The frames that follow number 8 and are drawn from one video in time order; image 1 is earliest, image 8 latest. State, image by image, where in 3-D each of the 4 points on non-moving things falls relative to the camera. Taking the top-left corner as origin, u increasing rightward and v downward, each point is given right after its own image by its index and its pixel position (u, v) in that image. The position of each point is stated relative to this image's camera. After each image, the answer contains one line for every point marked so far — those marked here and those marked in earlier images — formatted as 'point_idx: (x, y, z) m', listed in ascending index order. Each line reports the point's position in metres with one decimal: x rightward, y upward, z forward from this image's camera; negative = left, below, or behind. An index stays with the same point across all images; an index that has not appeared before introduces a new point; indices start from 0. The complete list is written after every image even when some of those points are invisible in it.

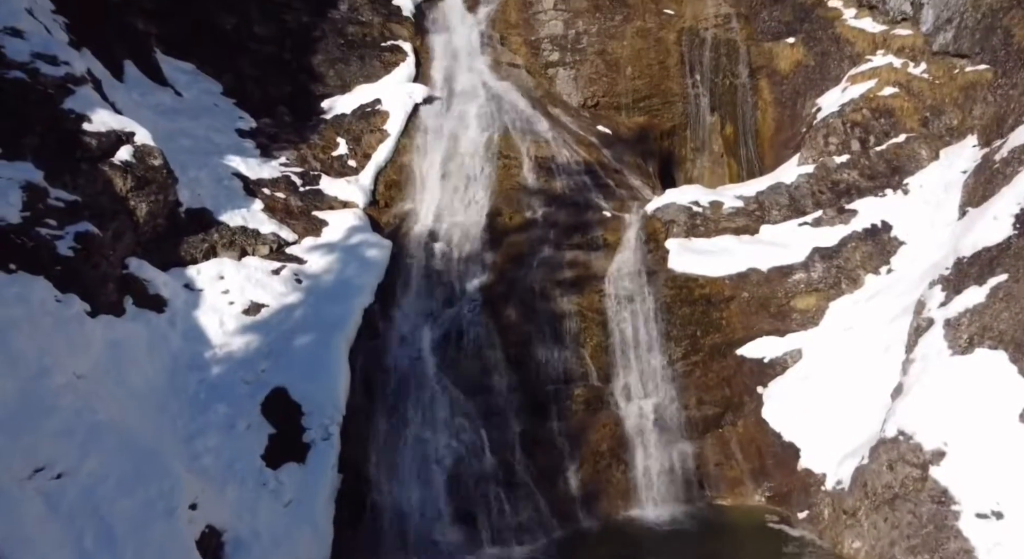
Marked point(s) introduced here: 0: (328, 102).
0: (-4.5, +4.3, +19.9) m
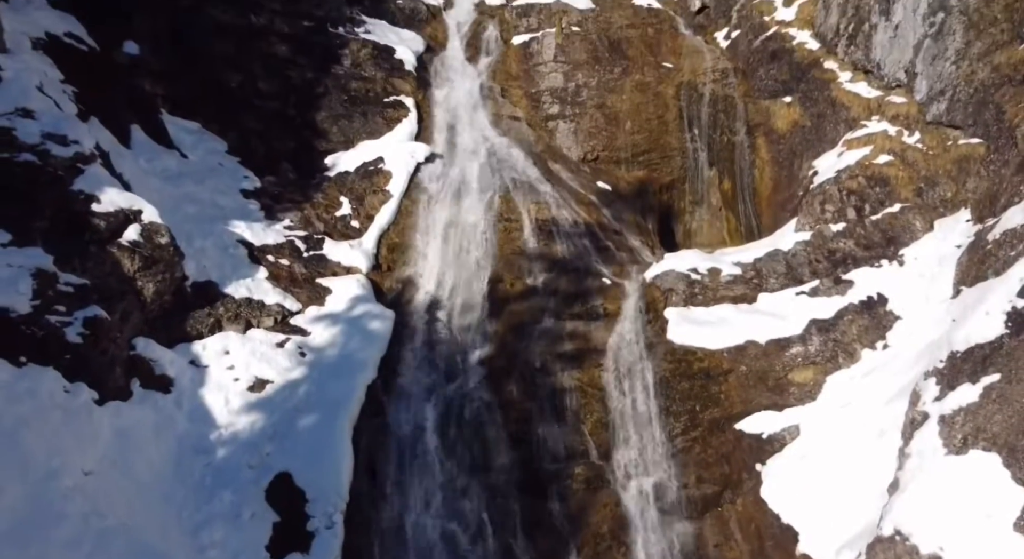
0: (-4.4, +3.0, +20.2) m
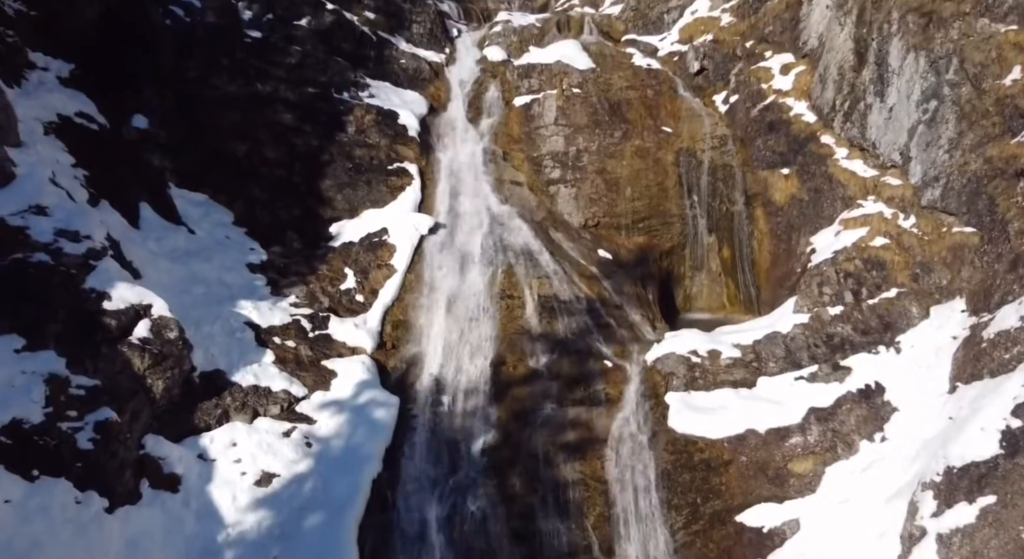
0: (-4.4, +1.3, +20.5) m
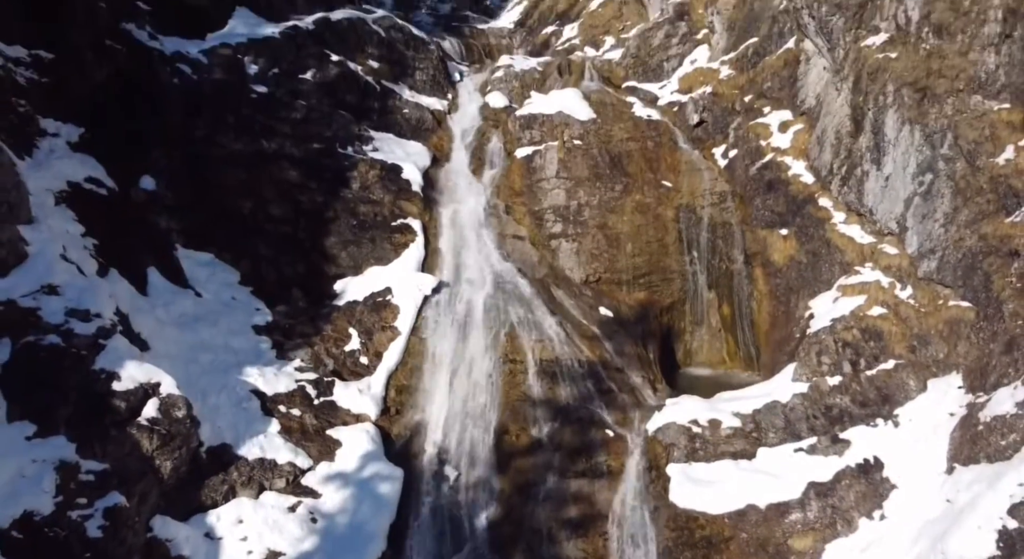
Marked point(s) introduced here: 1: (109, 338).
0: (-4.3, -0.1, +20.7) m
1: (-6.7, -1.0, +13.6) m
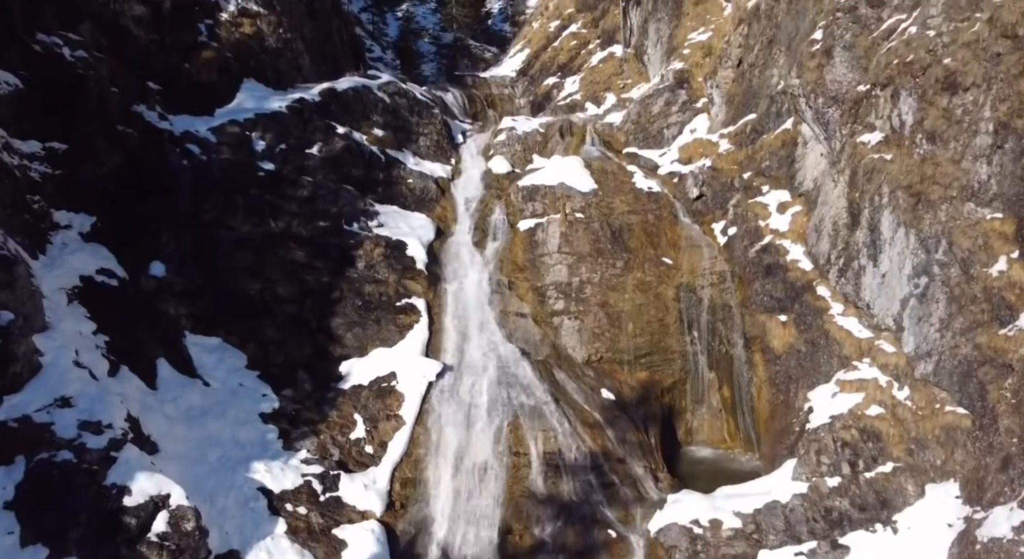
0: (-4.2, -2.2, +21.0) m
1: (-6.6, -2.9, +13.9) m
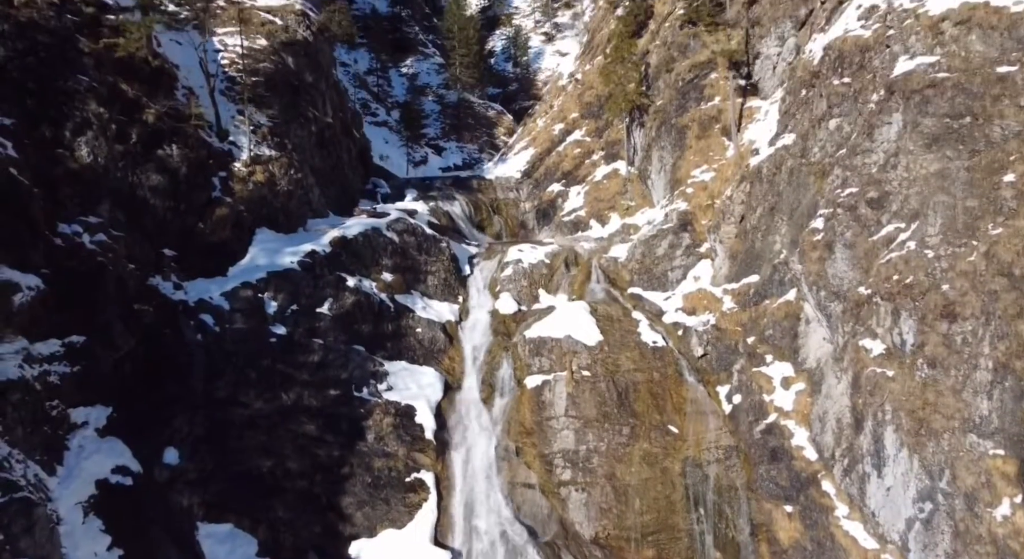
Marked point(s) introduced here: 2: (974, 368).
0: (-4.0, -6.9, +21.1) m
1: (-6.4, -7.2, +14.0) m
2: (+9.0, -1.7, +16.0) m
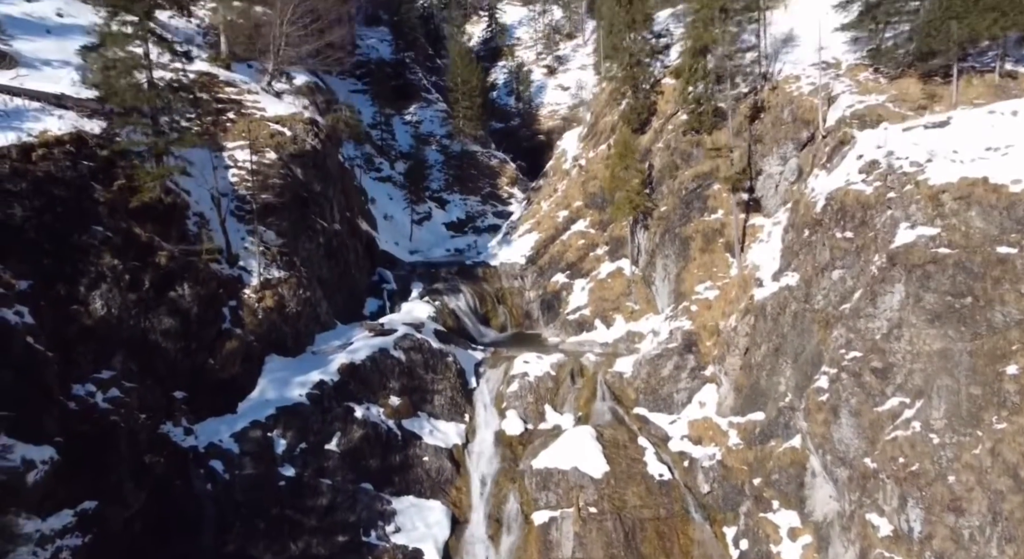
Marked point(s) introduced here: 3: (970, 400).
0: (-3.8, -11.0, +21.0) m
1: (-6.2, -11.0, +13.9) m
2: (+9.2, -5.6, +16.1) m
3: (+10.5, -2.7, +18.8) m
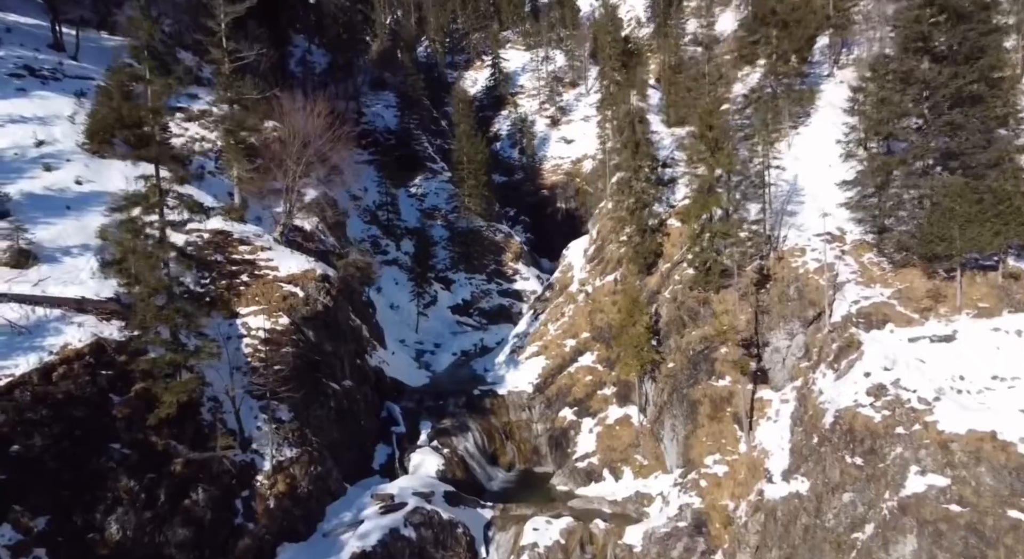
0: (-3.5, -17.1, +20.5) m
1: (-5.9, -16.7, +13.4) m
2: (+9.6, -11.4, +15.9) m
3: (+10.8, -8.7, +18.7) m
